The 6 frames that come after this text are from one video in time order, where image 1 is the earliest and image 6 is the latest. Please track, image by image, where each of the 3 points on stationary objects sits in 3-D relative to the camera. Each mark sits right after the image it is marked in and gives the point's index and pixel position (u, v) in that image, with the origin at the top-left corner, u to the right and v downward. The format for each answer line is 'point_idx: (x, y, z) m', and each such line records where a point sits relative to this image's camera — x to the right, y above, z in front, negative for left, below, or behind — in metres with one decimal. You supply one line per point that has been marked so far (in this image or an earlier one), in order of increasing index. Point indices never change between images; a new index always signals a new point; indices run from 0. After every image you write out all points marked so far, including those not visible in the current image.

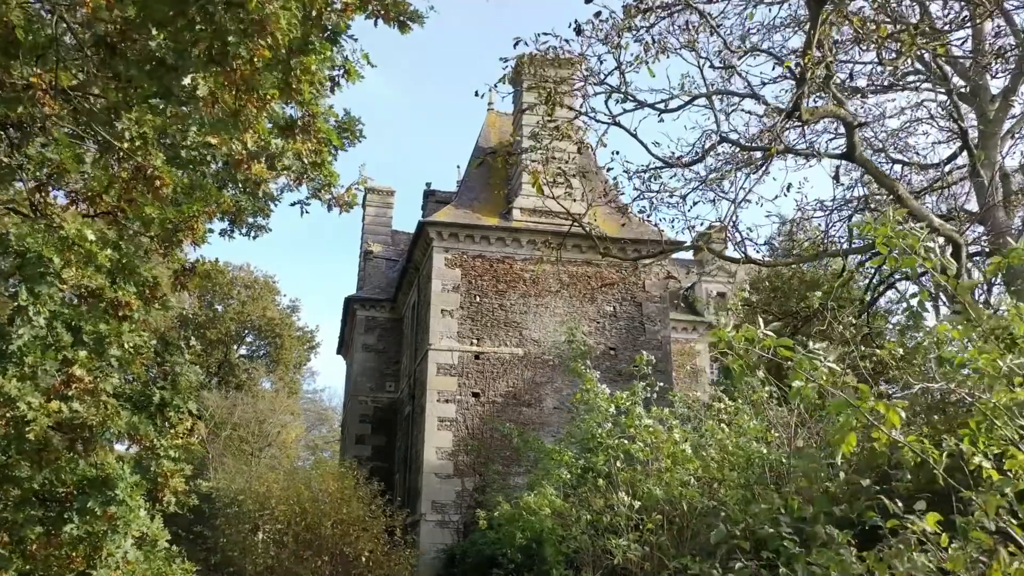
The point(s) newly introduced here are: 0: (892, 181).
0: (+3.2, +0.9, +7.1) m
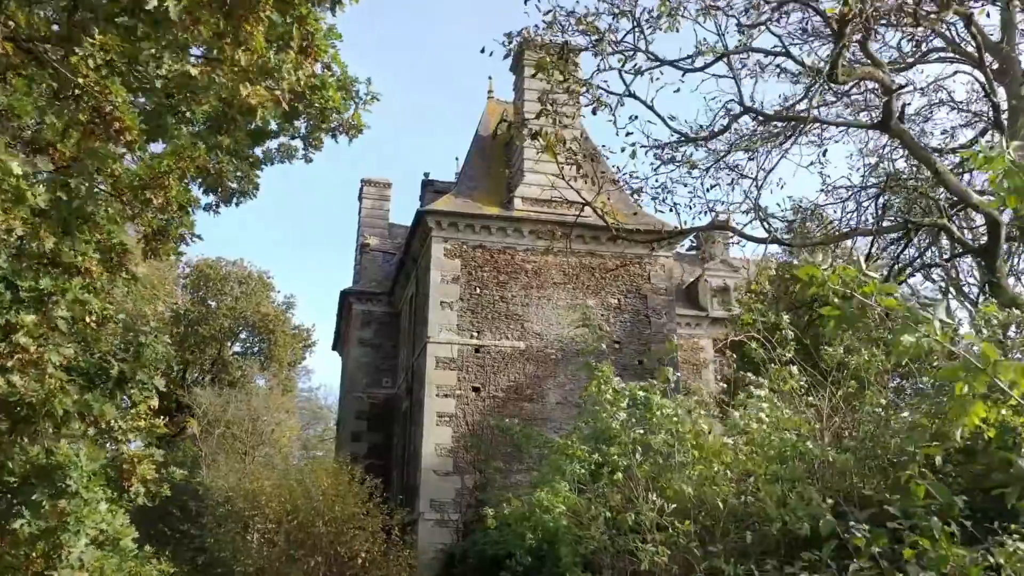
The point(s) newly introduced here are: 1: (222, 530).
0: (+3.3, +1.1, +6.6) m
1: (-4.4, -3.7, +12.6) m
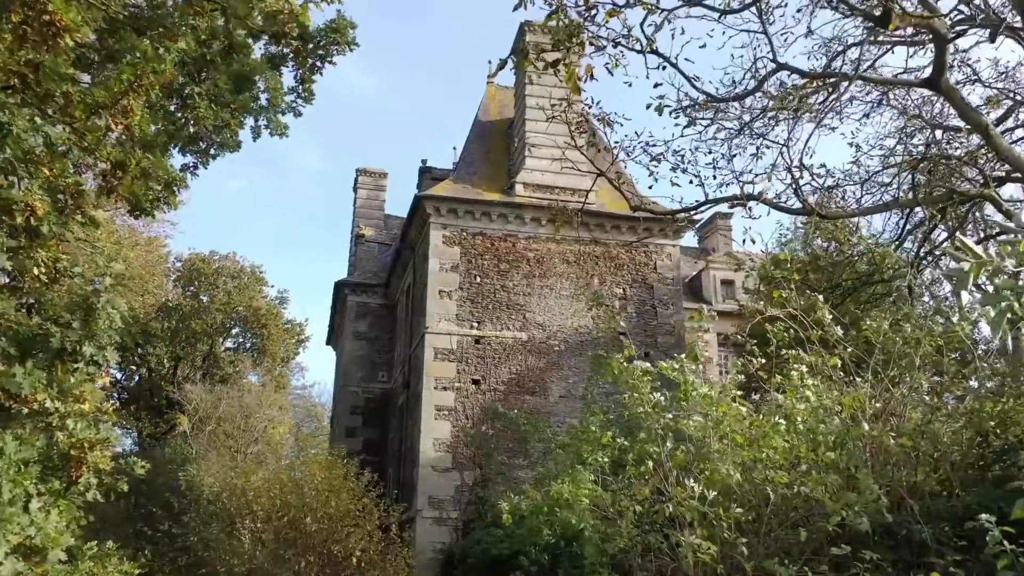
0: (+3.4, +1.2, +6.0) m
1: (-4.4, -3.5, +12.0) m
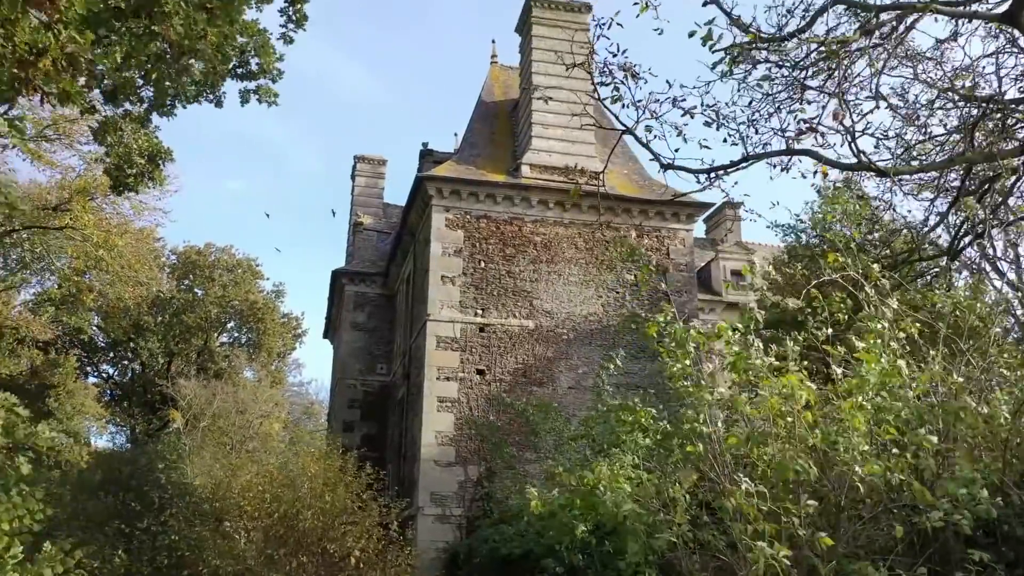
0: (+3.5, +1.5, +5.4) m
1: (-4.3, -3.2, +11.4) m
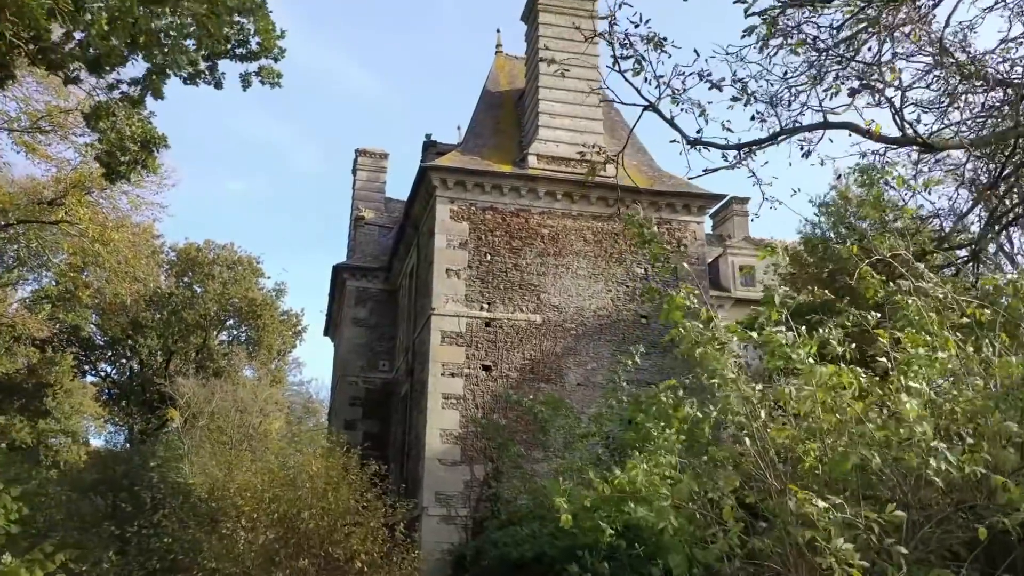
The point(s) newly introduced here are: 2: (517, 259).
0: (+3.6, +1.6, +5.0) m
1: (-4.2, -3.1, +11.0) m
2: (+0.1, +0.4, +12.8) m
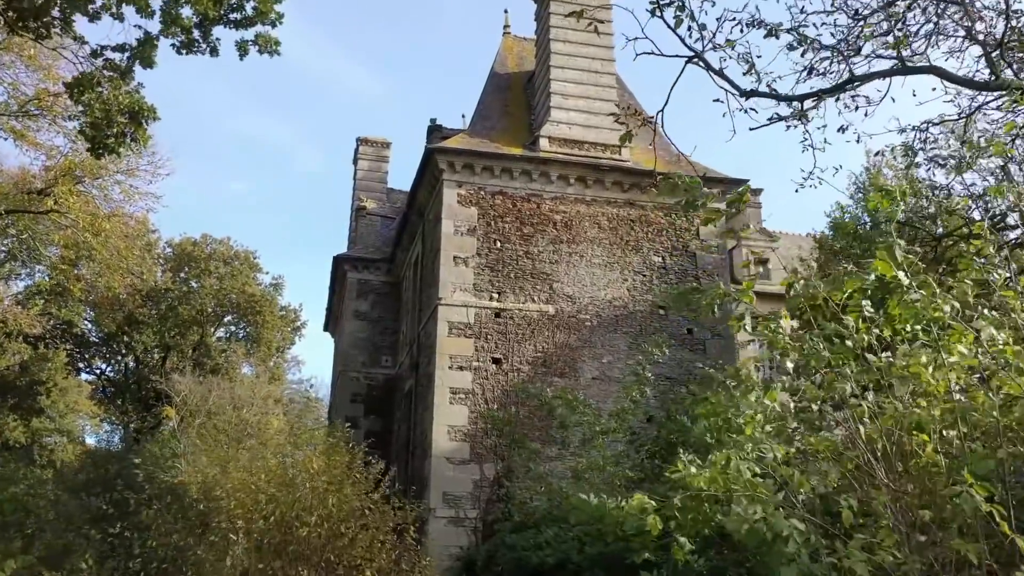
0: (+3.7, +1.7, +4.3) m
1: (-4.0, -3.0, +10.3) m
2: (+0.2, +0.6, +12.2) m
